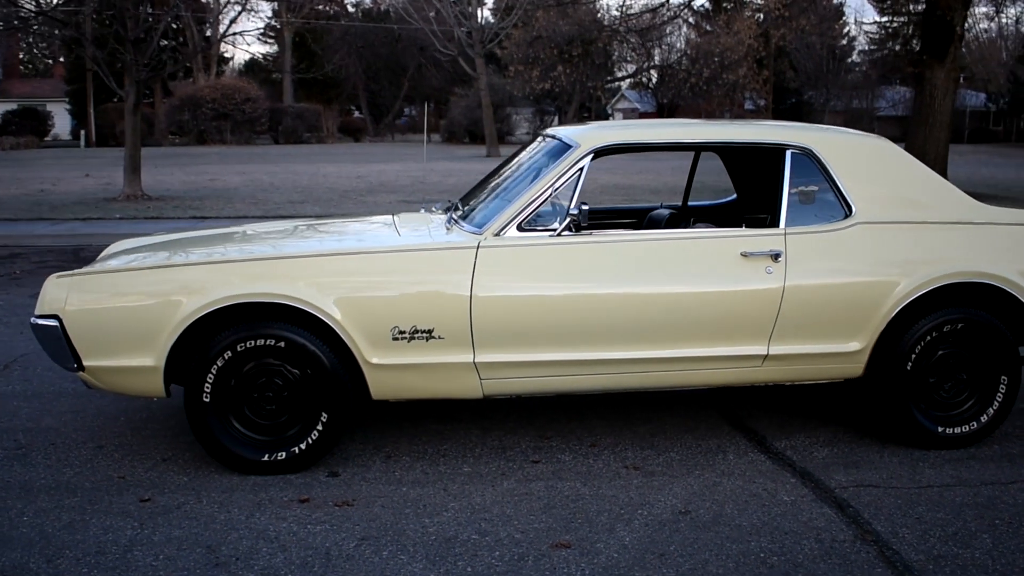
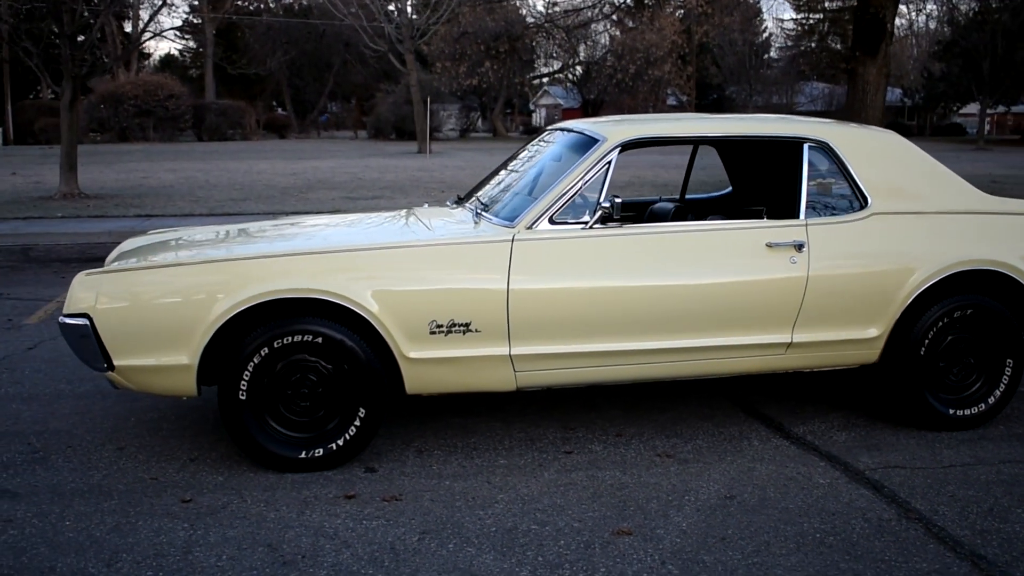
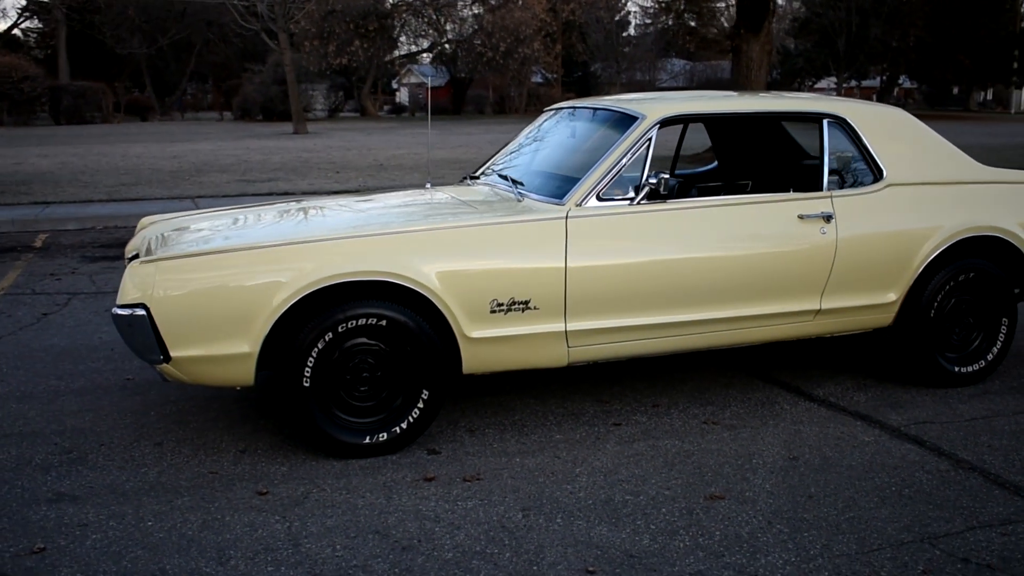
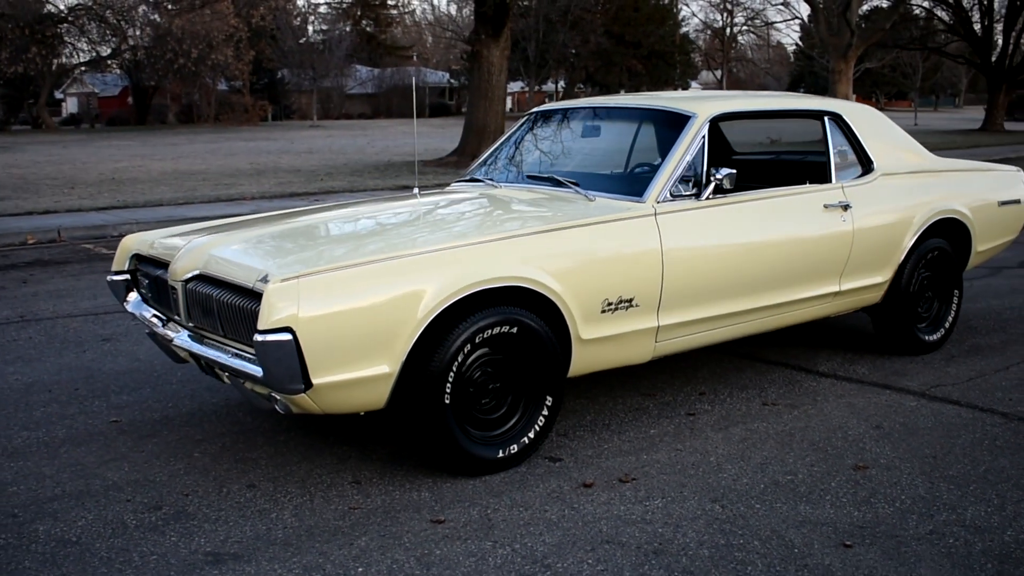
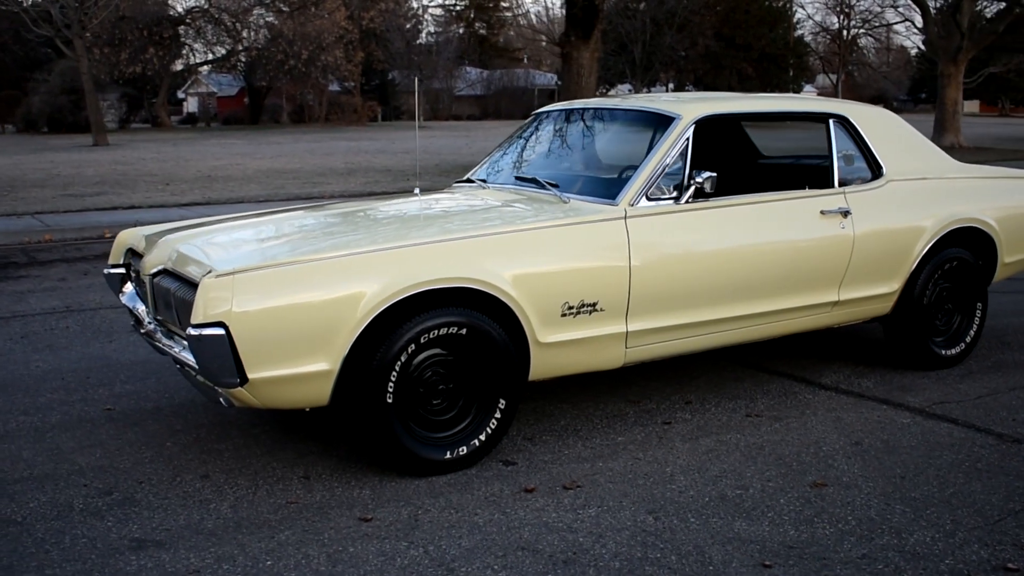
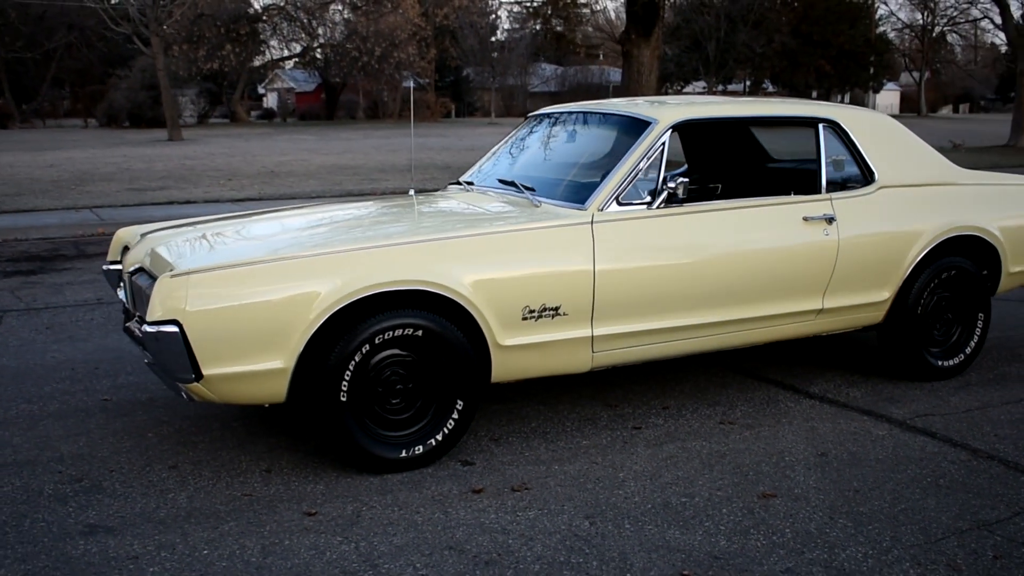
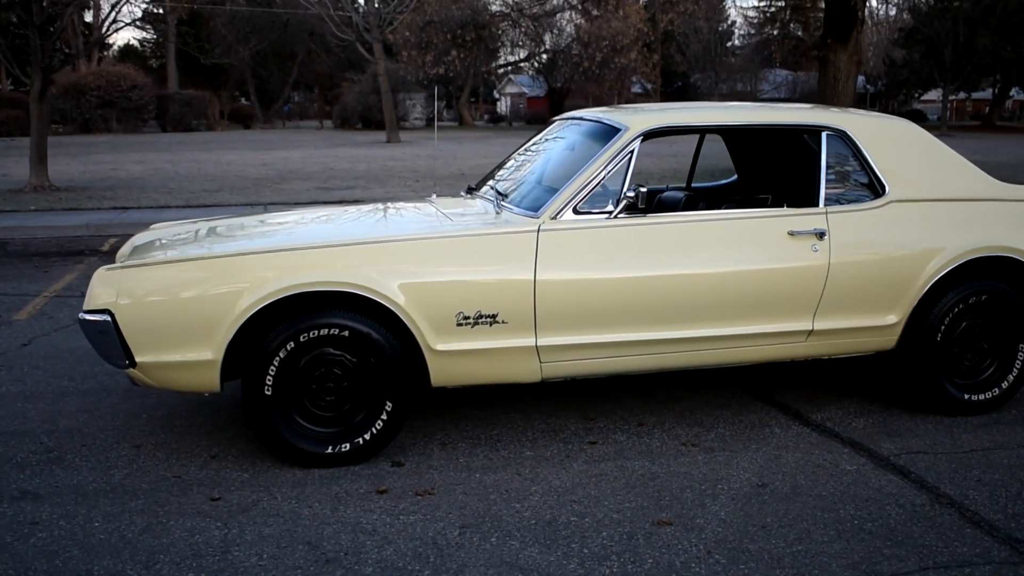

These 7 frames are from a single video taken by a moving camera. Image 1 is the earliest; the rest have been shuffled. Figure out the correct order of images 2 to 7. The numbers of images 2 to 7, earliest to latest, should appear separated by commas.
2, 7, 3, 6, 5, 4
